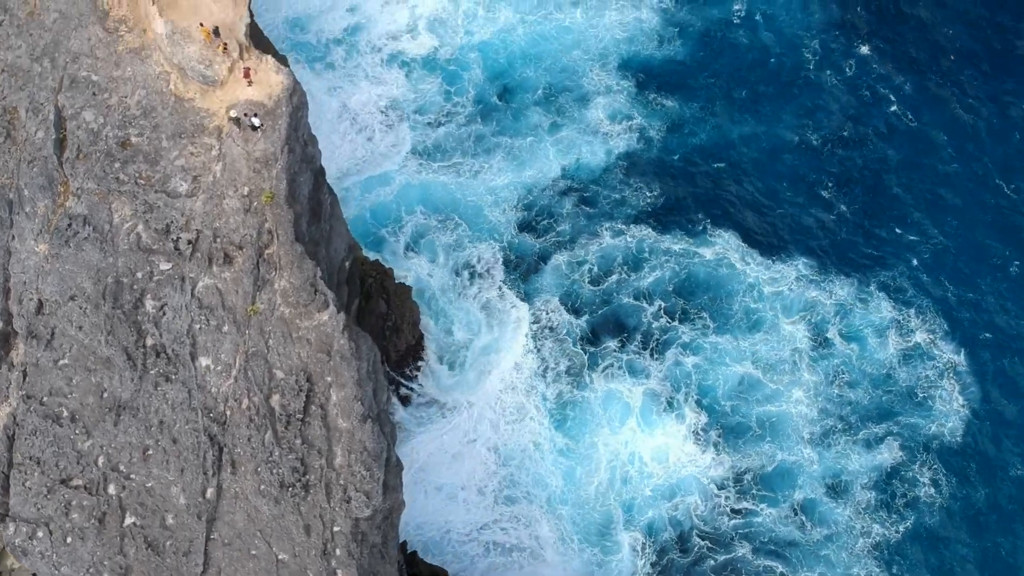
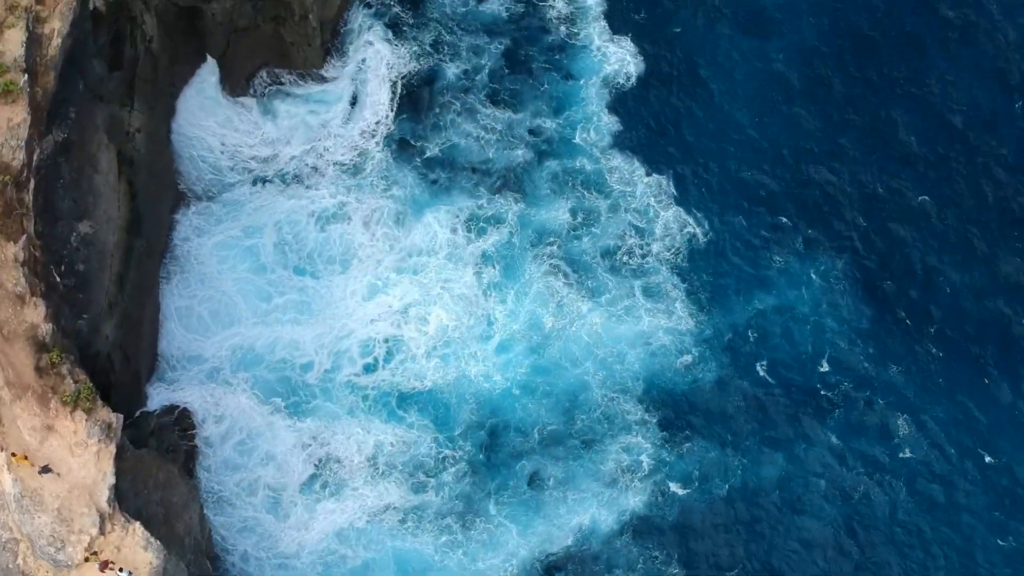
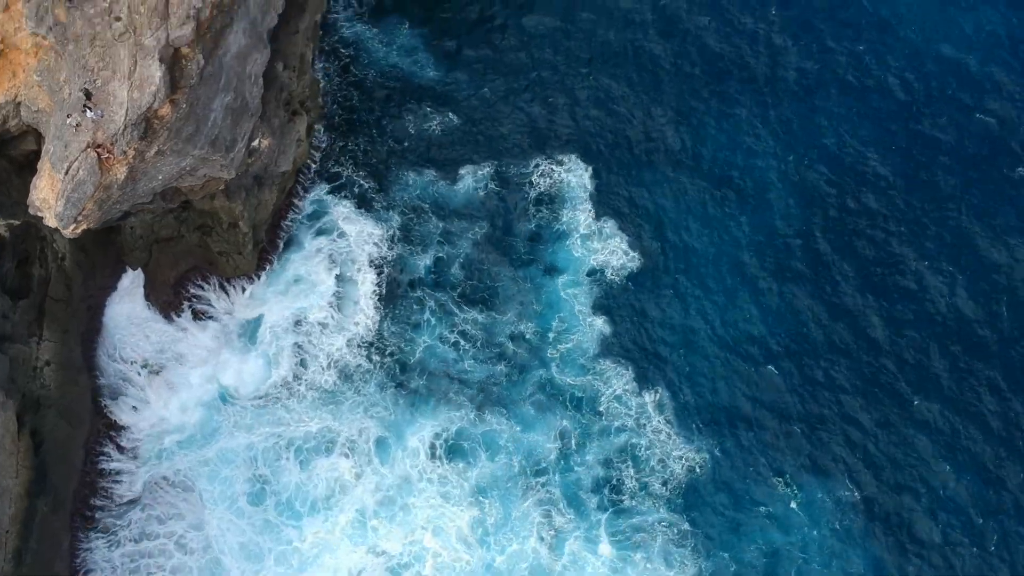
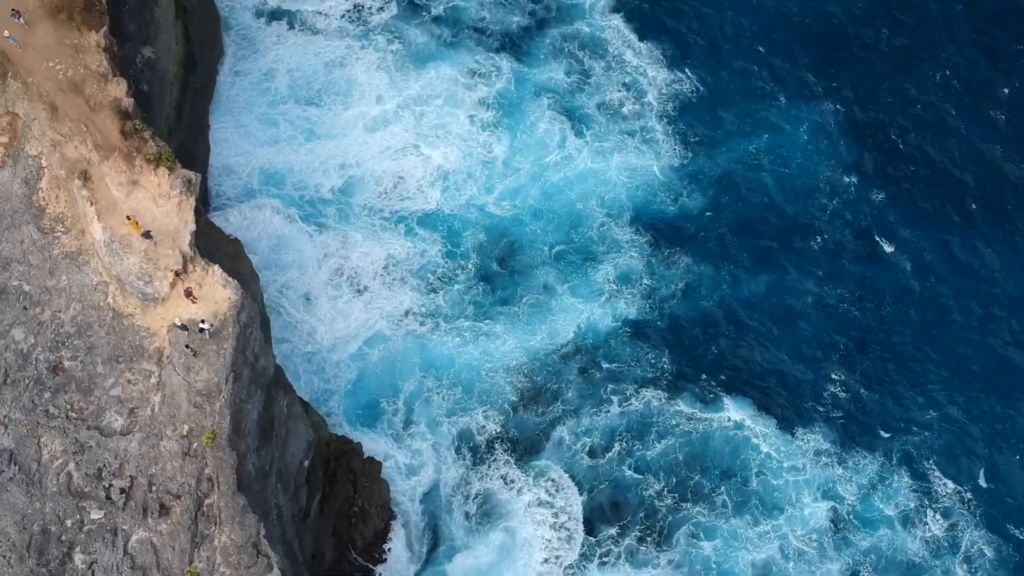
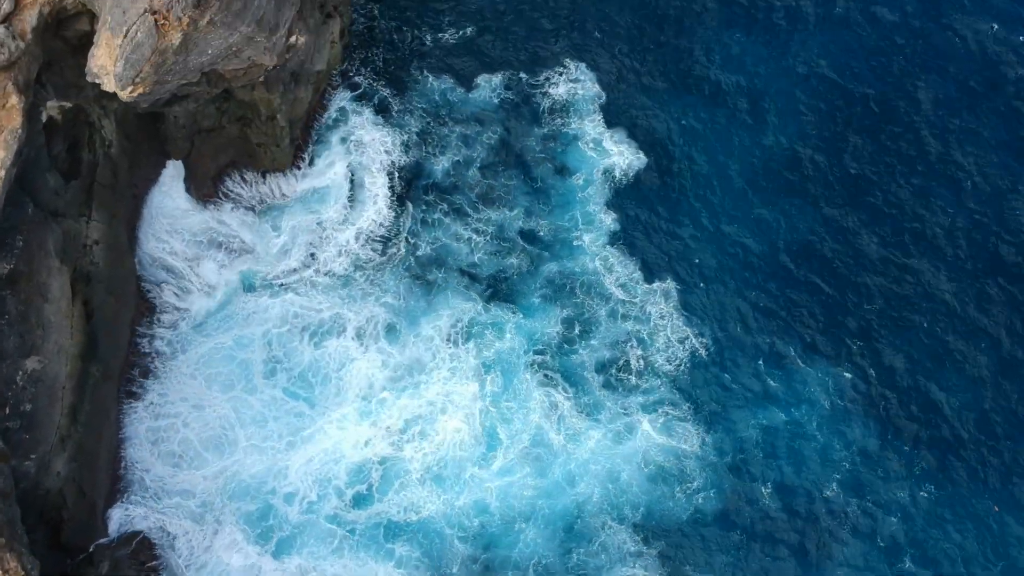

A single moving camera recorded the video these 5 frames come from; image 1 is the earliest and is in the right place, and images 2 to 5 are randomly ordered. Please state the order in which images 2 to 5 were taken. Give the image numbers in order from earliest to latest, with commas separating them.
4, 2, 5, 3
